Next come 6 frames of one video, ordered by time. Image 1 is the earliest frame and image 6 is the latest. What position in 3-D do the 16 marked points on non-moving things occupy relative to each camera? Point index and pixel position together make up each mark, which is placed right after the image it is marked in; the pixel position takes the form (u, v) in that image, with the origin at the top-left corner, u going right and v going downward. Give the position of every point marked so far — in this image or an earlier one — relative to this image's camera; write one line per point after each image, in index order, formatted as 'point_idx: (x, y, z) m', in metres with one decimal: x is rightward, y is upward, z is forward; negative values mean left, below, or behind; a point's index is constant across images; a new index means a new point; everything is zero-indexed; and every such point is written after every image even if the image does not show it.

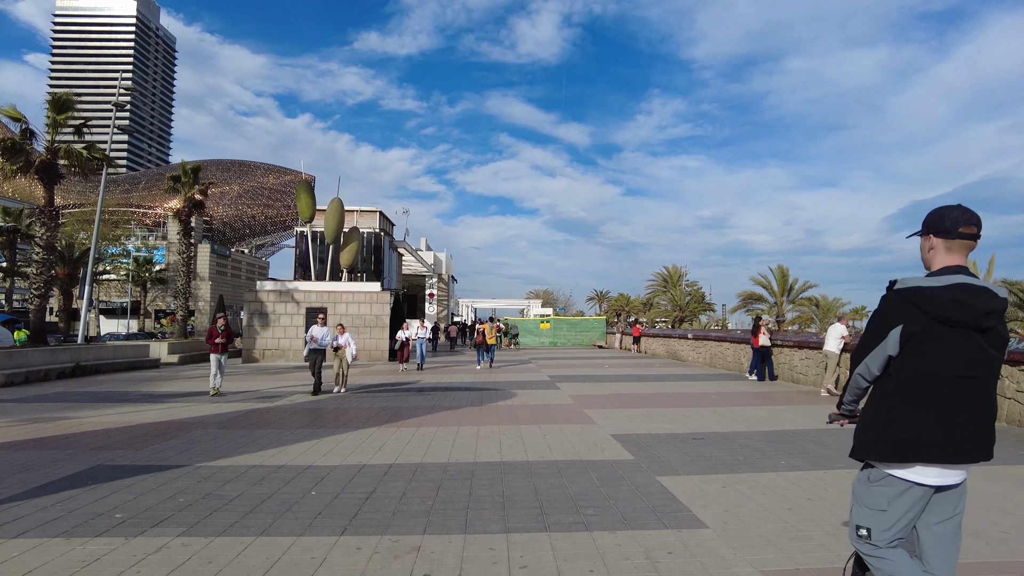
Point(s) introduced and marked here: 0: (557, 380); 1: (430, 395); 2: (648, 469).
0: (+1.1, -2.2, +15.6) m
1: (-1.6, -2.0, +12.5) m
2: (+1.3, -1.7, +6.2) m
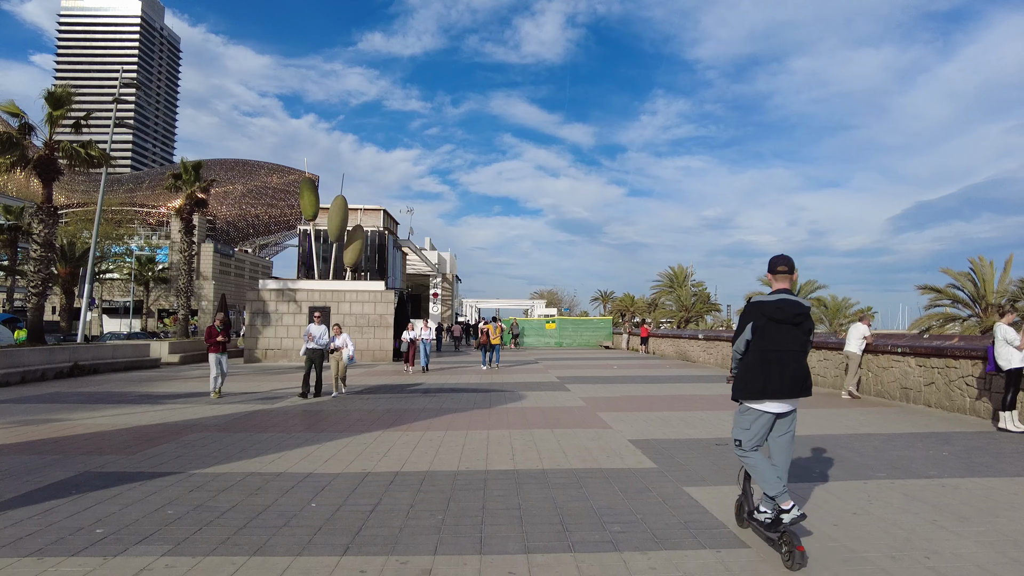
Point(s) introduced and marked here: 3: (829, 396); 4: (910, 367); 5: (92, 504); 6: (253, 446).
0: (+1.2, -2.2, +15.2) m
1: (-1.4, -2.0, +12.1) m
2: (+1.4, -1.7, +5.8) m
3: (+5.9, -2.0, +12.4) m
4: (+6.5, -1.3, +10.7) m
5: (-3.2, -1.6, +5.0) m
6: (-3.0, -1.8, +7.6) m
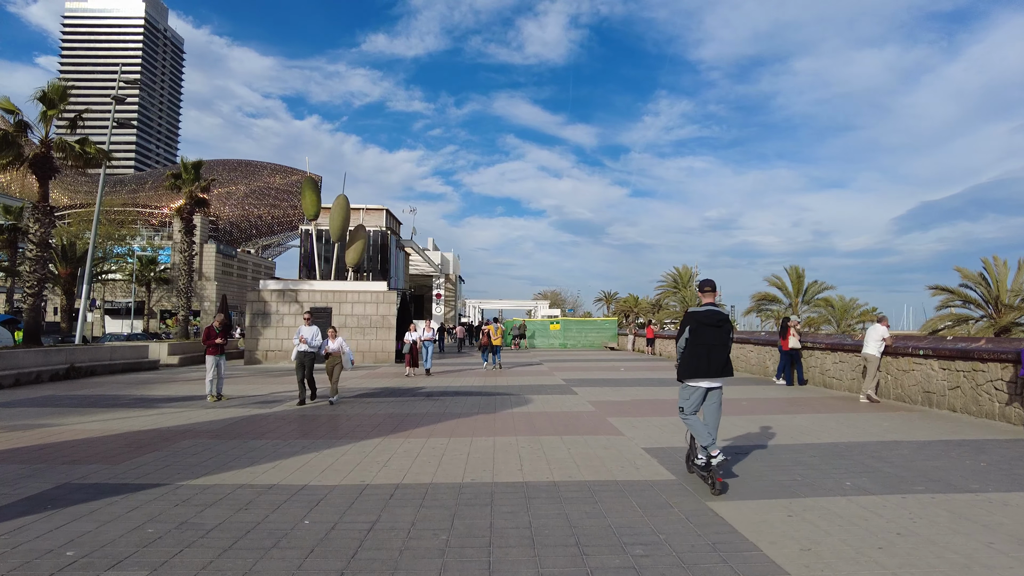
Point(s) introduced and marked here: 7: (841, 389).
0: (+1.4, -2.2, +14.8) m
1: (-1.3, -2.0, +11.7) m
2: (+1.5, -1.7, +5.4) m
3: (+6.0, -2.0, +11.9) m
4: (+6.6, -1.3, +10.3) m
5: (-3.1, -1.6, +4.6) m
6: (-2.9, -1.8, +7.2) m
7: (+6.5, -2.0, +13.1) m
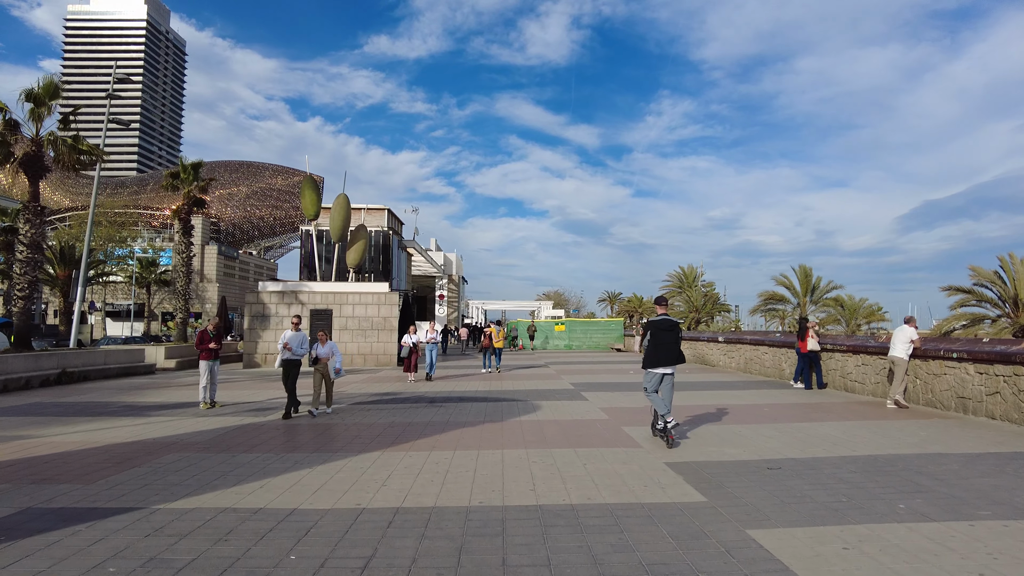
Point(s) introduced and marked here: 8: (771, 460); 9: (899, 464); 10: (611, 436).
0: (+1.5, -2.2, +14.2) m
1: (-1.2, -2.0, +11.1) m
2: (+1.6, -1.7, +4.8) m
3: (+6.2, -2.0, +11.3) m
4: (+6.7, -1.3, +9.6) m
5: (-3.0, -1.7, +4.0) m
6: (-2.8, -1.8, +6.7) m
7: (+6.6, -2.0, +12.4) m
8: (+2.7, -1.8, +6.8) m
9: (+3.8, -1.7, +6.5) m
10: (+1.2, -1.9, +8.3) m
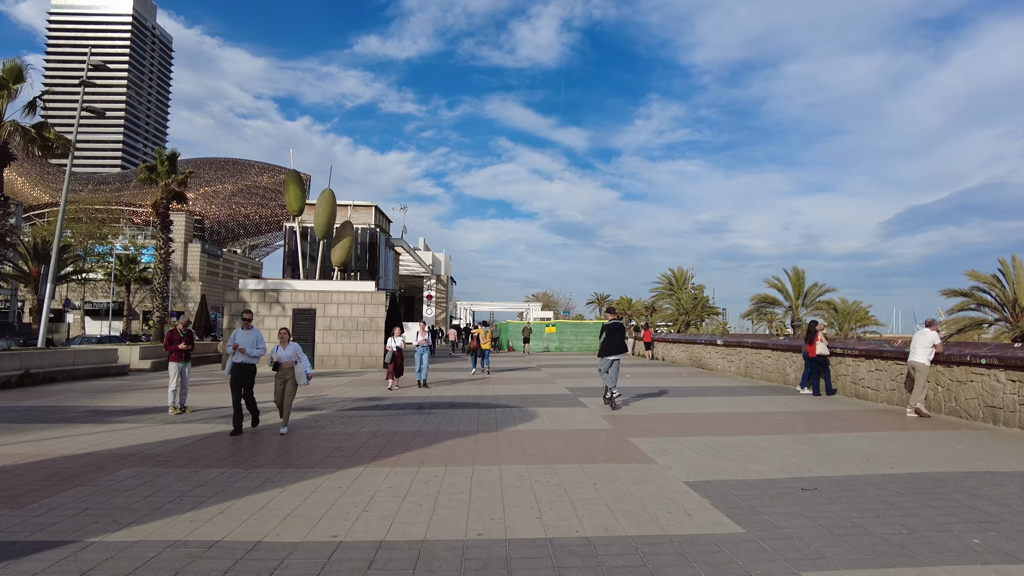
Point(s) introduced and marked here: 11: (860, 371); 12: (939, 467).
0: (+1.4, -2.2, +13.4) m
1: (-1.3, -2.0, +10.3) m
2: (+1.6, -1.6, +4.0) m
3: (+6.1, -2.0, +10.6) m
4: (+6.6, -1.3, +9.0) m
5: (-3.0, -1.6, +3.2) m
6: (-2.8, -1.8, +5.8) m
7: (+6.5, -2.0, +11.8) m
8: (+2.7, -1.8, +6.1) m
9: (+3.8, -1.7, +5.7) m
10: (+1.2, -1.8, +7.5) m
11: (+6.6, -1.6, +12.5) m
12: (+4.2, -1.7, +6.4) m
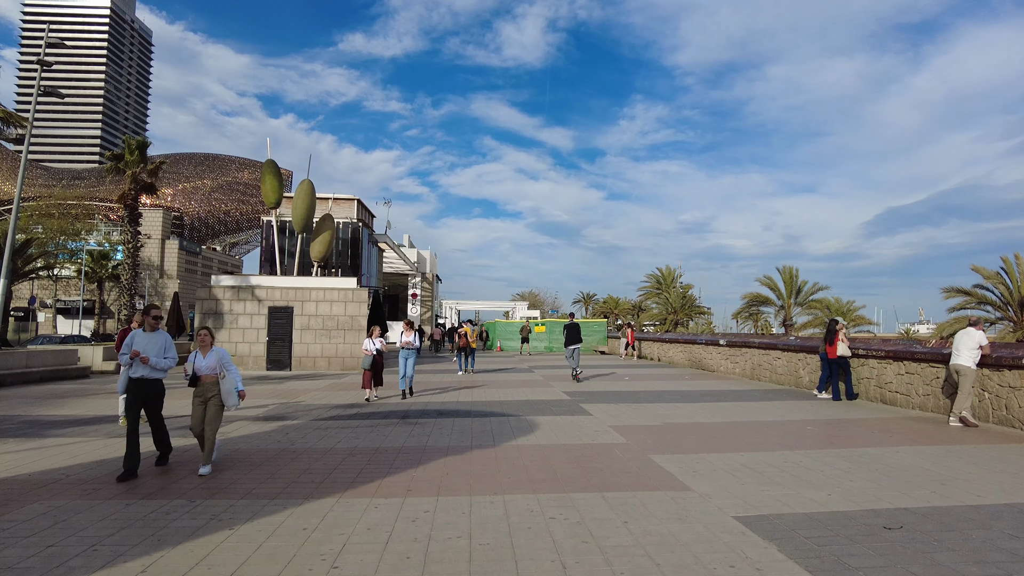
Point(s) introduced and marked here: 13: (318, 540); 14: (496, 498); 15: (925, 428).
0: (+1.3, -2.1, +12.3) m
1: (-1.3, -1.9, +9.1) m
2: (+1.7, -1.6, +2.9) m
3: (+6.0, -2.0, +9.6) m
4: (+6.6, -1.2, +7.9) m
5: (-2.8, -1.5, +1.9) m
6: (-2.7, -1.7, +4.5) m
7: (+6.5, -1.9, +10.7) m
8: (+2.7, -1.7, +4.9) m
9: (+3.8, -1.6, +4.6) m
10: (+1.2, -1.8, +6.3) m
11: (+6.5, -1.5, +11.5) m
12: (+4.2, -1.7, +5.3) m
13: (-1.3, -1.7, +4.4) m
14: (-0.1, -1.7, +5.4) m
15: (+5.7, -2.0, +9.1) m
